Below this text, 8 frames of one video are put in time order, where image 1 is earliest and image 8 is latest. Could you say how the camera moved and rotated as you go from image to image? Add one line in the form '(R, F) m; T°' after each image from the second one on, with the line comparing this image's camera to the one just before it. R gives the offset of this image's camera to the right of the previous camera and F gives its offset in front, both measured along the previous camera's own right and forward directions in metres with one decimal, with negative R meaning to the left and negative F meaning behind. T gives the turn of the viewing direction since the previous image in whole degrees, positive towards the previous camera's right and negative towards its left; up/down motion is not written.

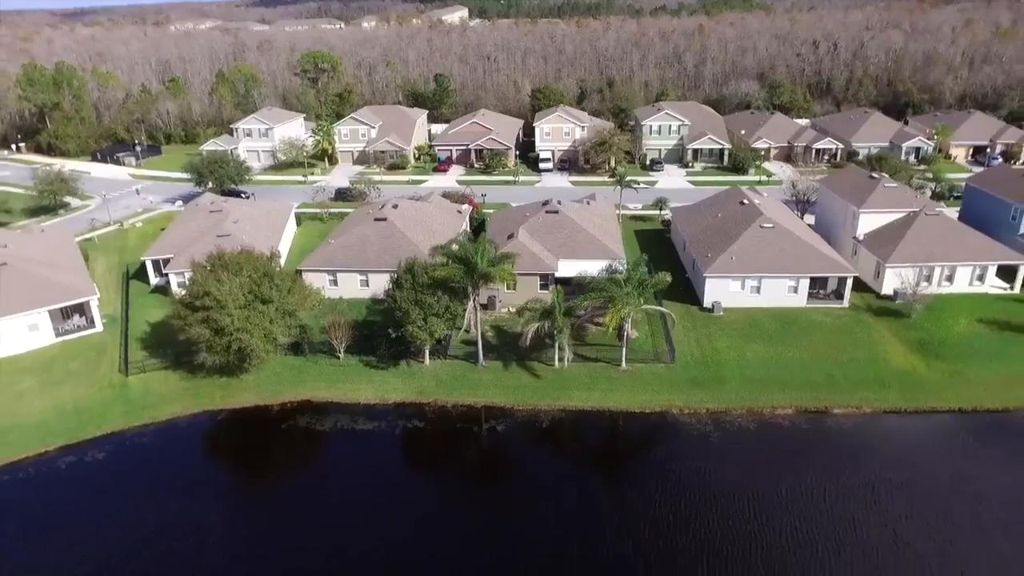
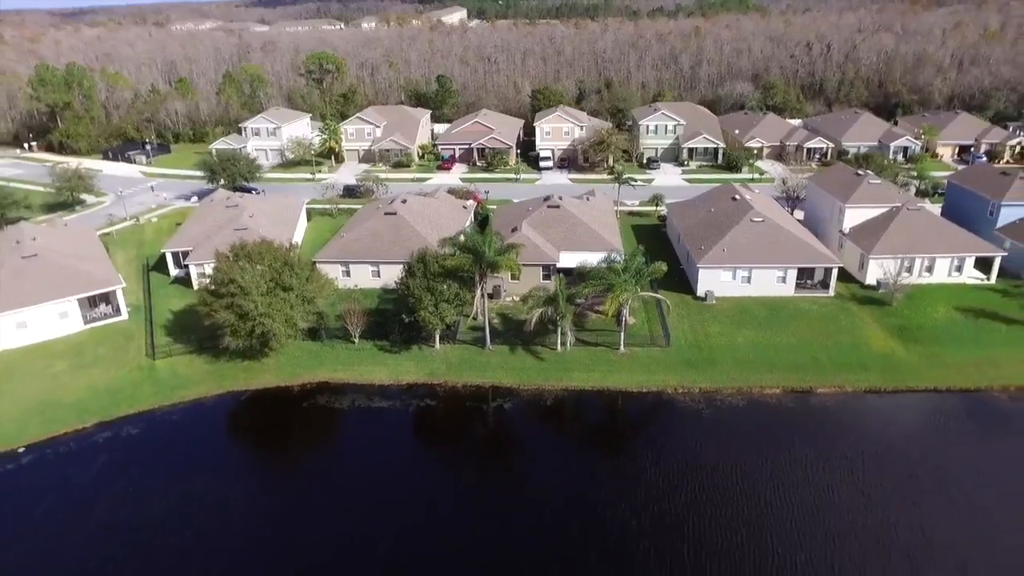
(-0.3, -1.9) m; 0°
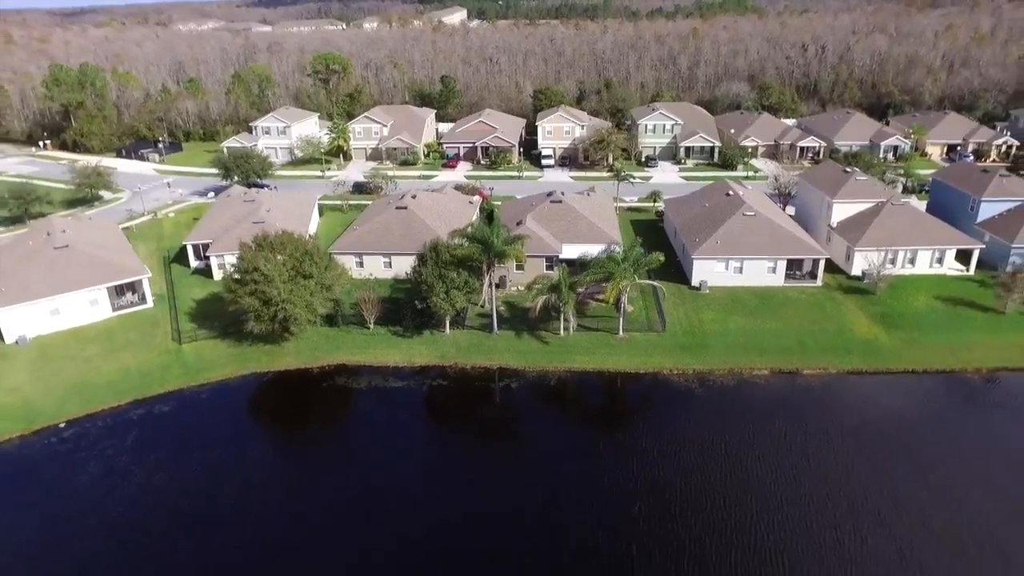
(-0.3, -2.1) m; 0°
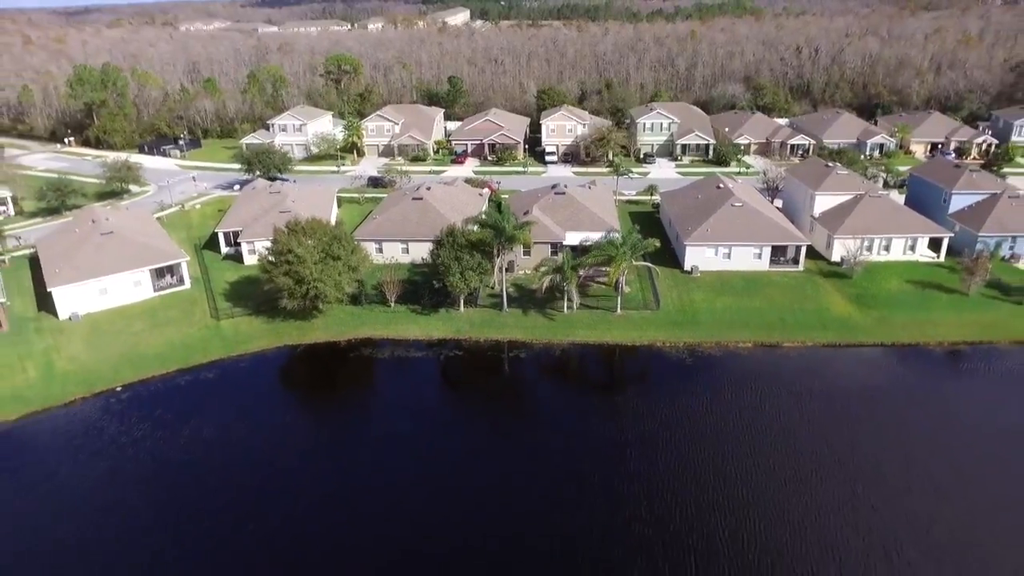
(-0.4, -3.4) m; 0°
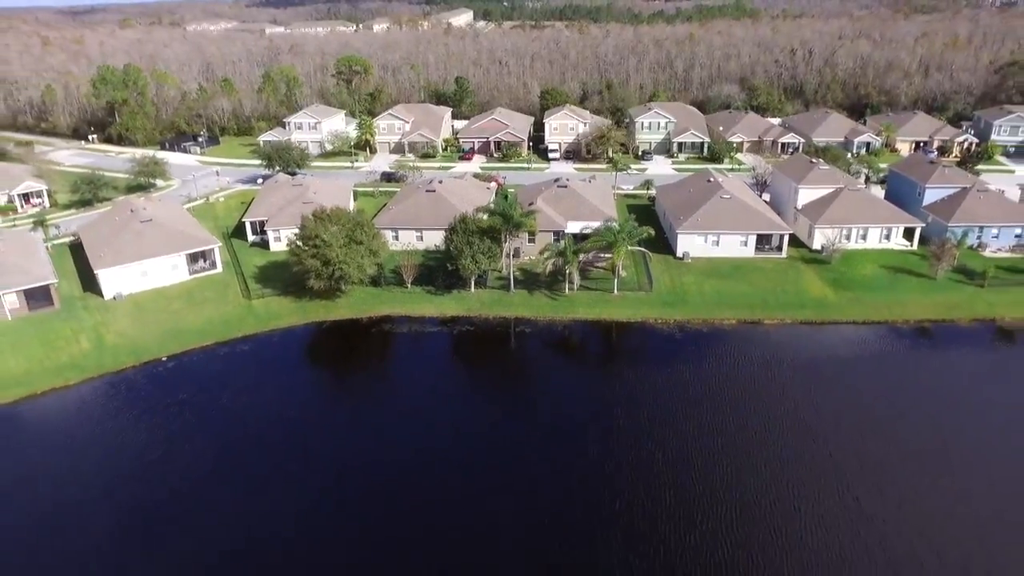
(-0.3, -3.6) m; 0°
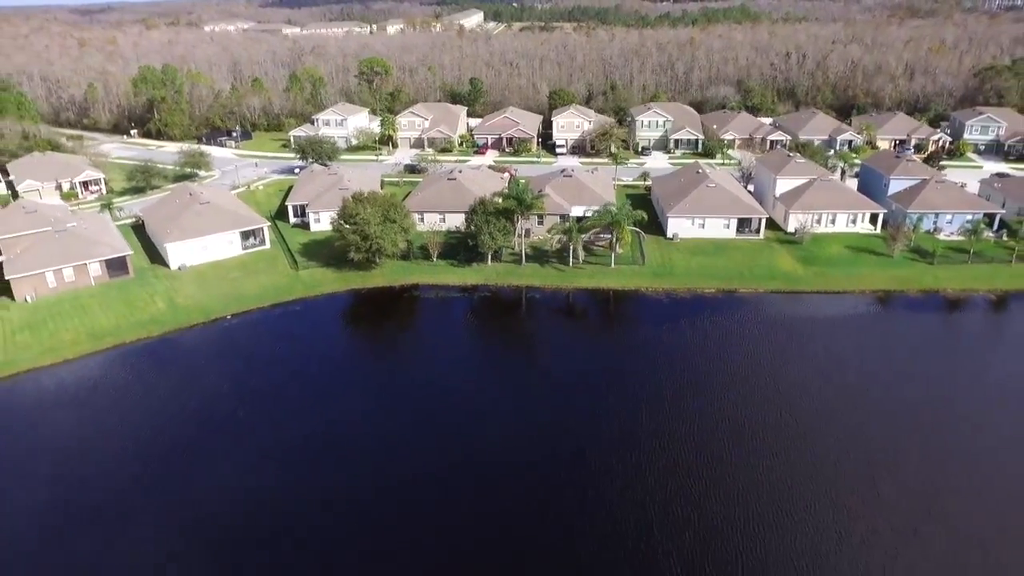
(-0.3, -6.4) m; -1°
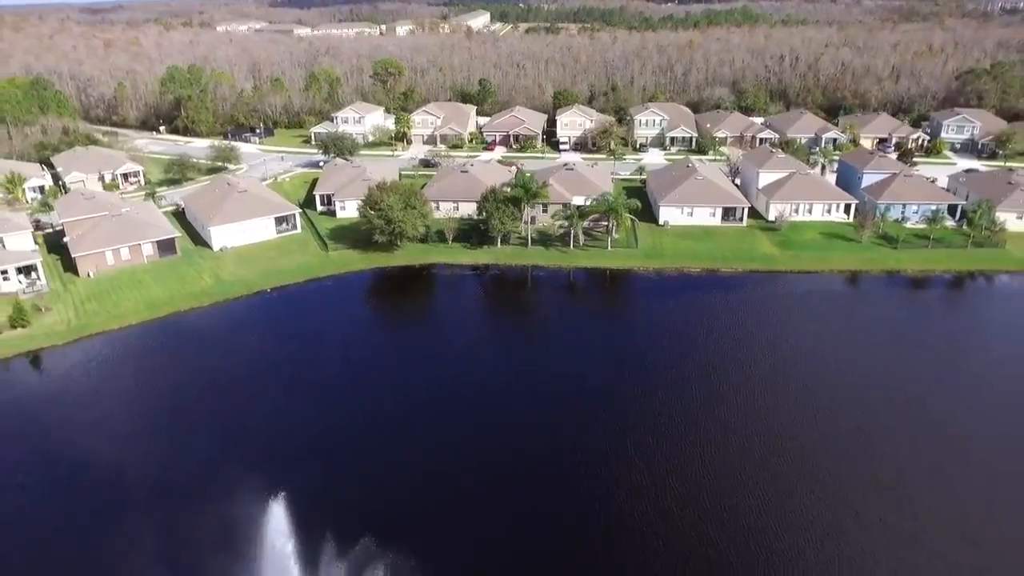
(-0.2, -5.5) m; 0°
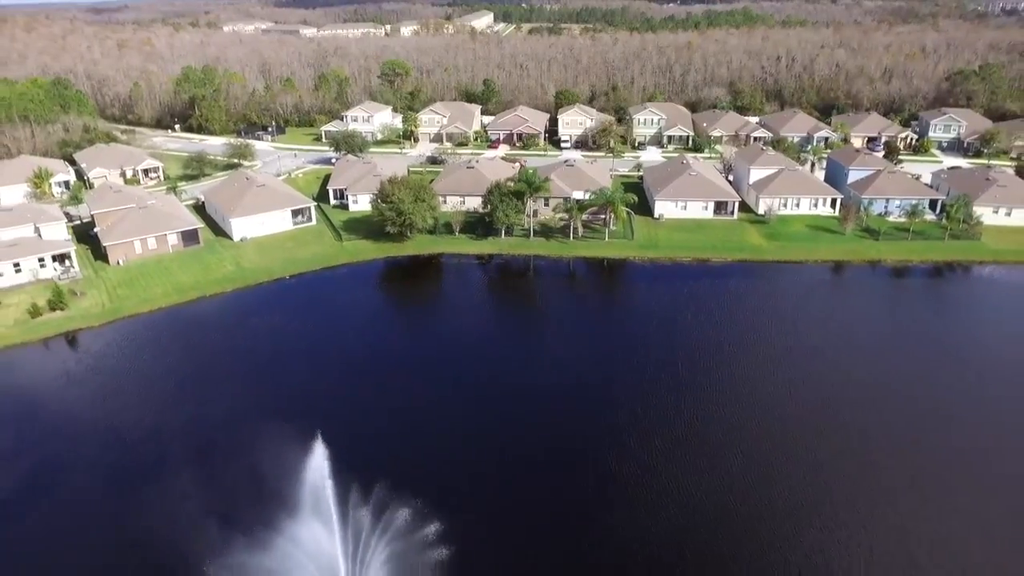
(-0.1, -3.2) m; 0°
